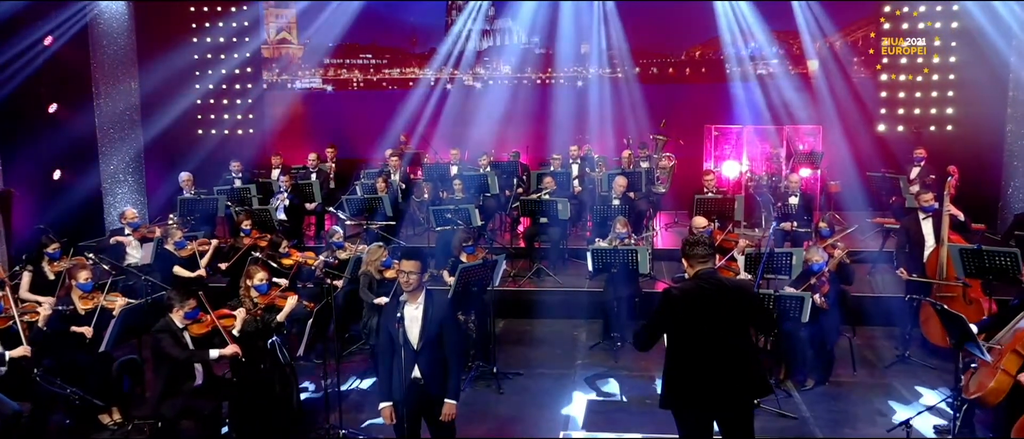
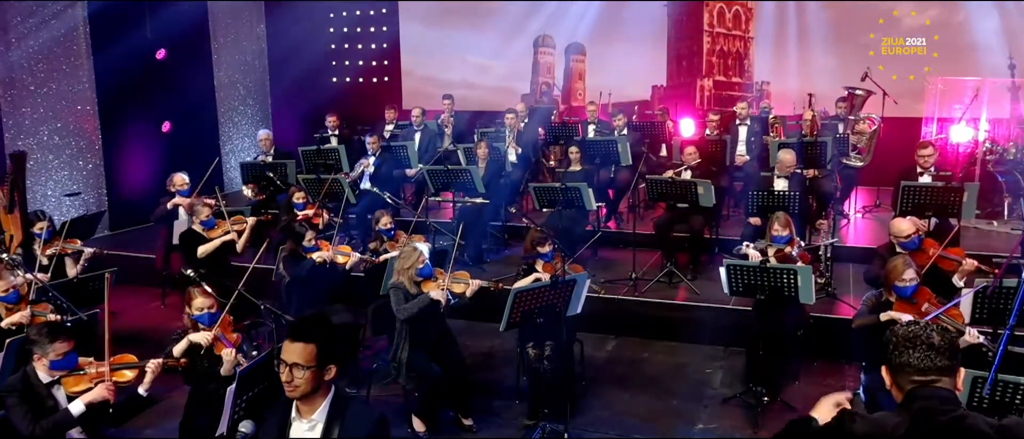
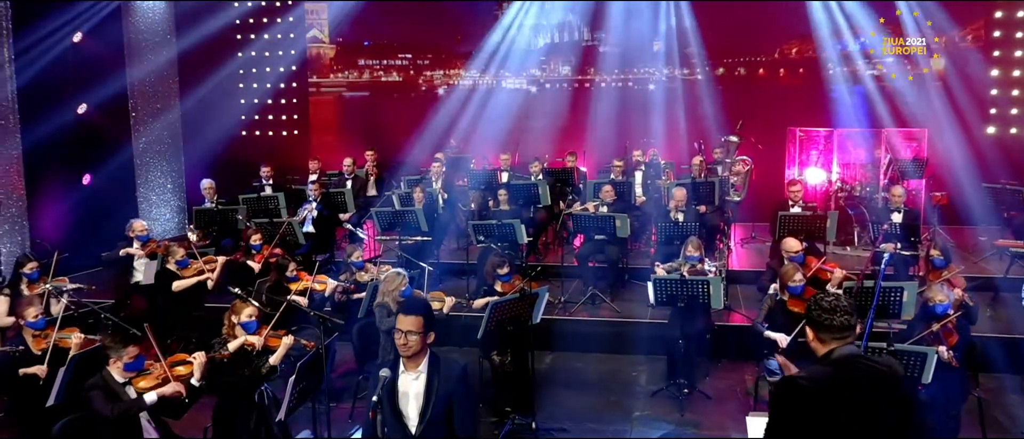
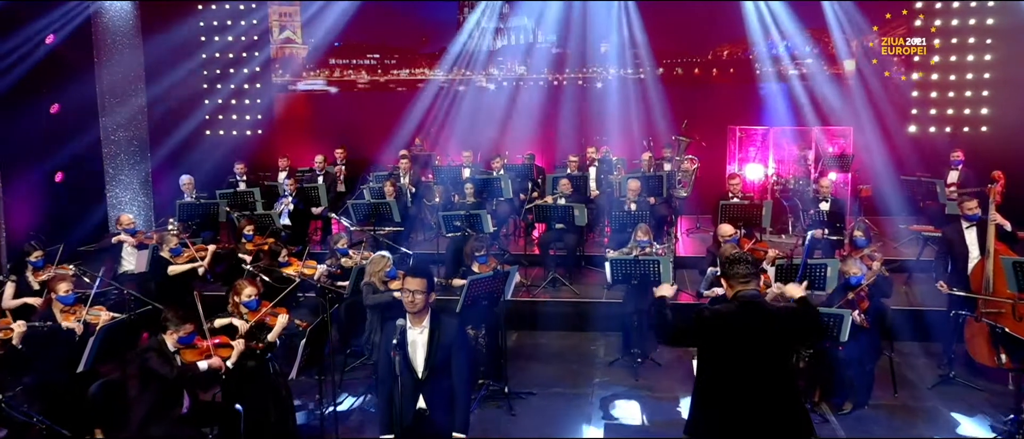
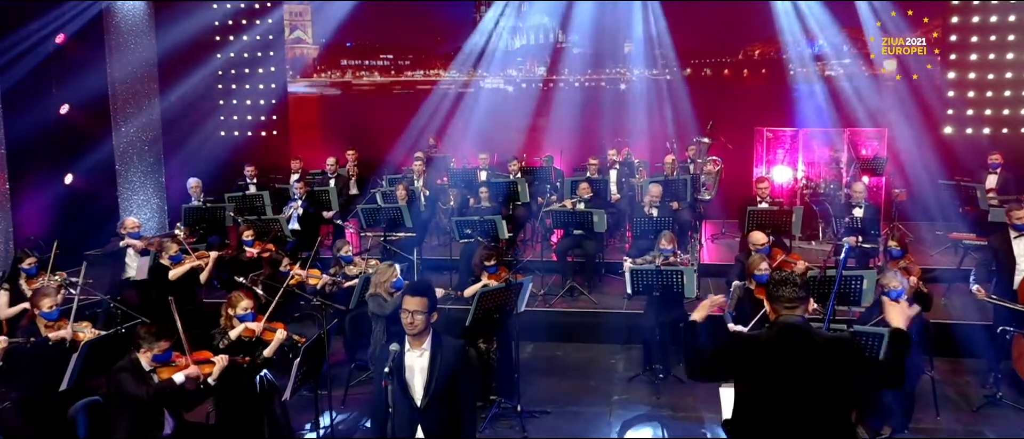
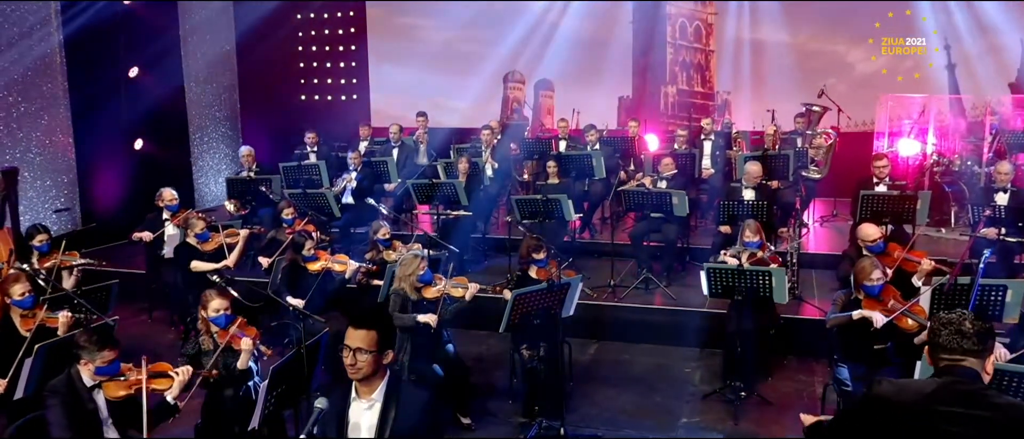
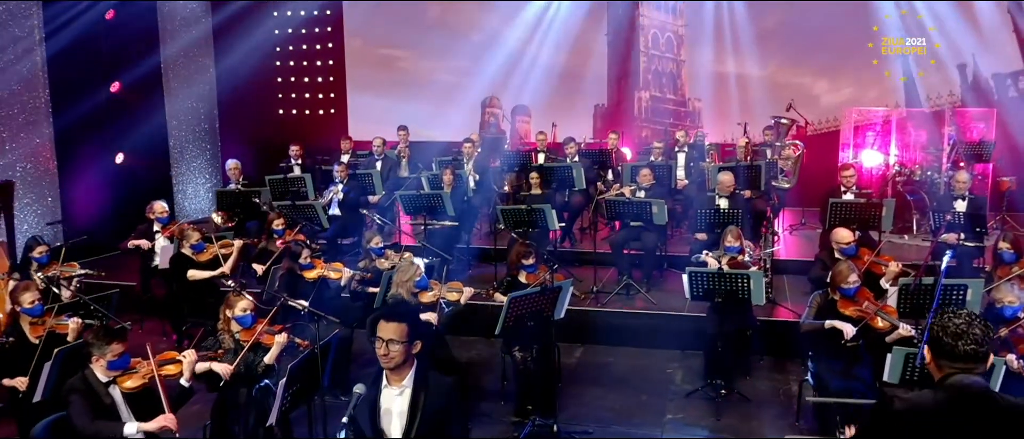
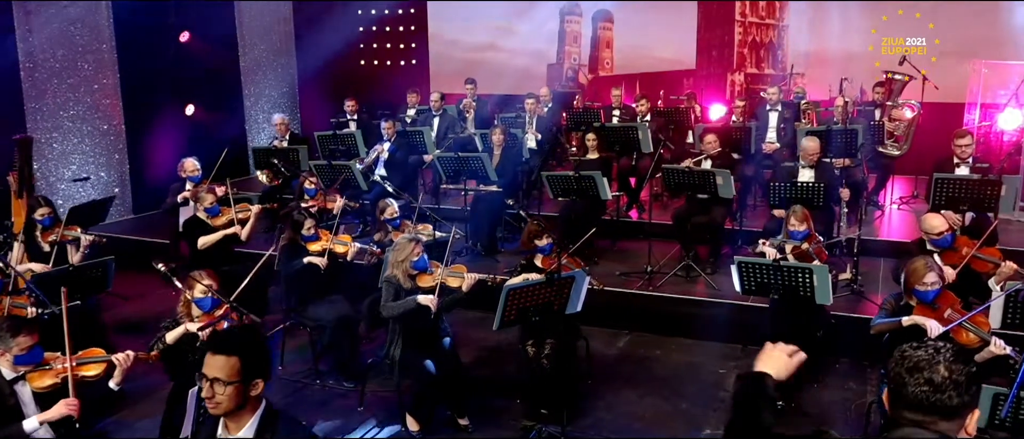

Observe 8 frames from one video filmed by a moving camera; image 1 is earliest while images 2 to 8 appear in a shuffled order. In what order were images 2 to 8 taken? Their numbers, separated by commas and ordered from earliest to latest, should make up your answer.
4, 5, 3, 7, 6, 2, 8
